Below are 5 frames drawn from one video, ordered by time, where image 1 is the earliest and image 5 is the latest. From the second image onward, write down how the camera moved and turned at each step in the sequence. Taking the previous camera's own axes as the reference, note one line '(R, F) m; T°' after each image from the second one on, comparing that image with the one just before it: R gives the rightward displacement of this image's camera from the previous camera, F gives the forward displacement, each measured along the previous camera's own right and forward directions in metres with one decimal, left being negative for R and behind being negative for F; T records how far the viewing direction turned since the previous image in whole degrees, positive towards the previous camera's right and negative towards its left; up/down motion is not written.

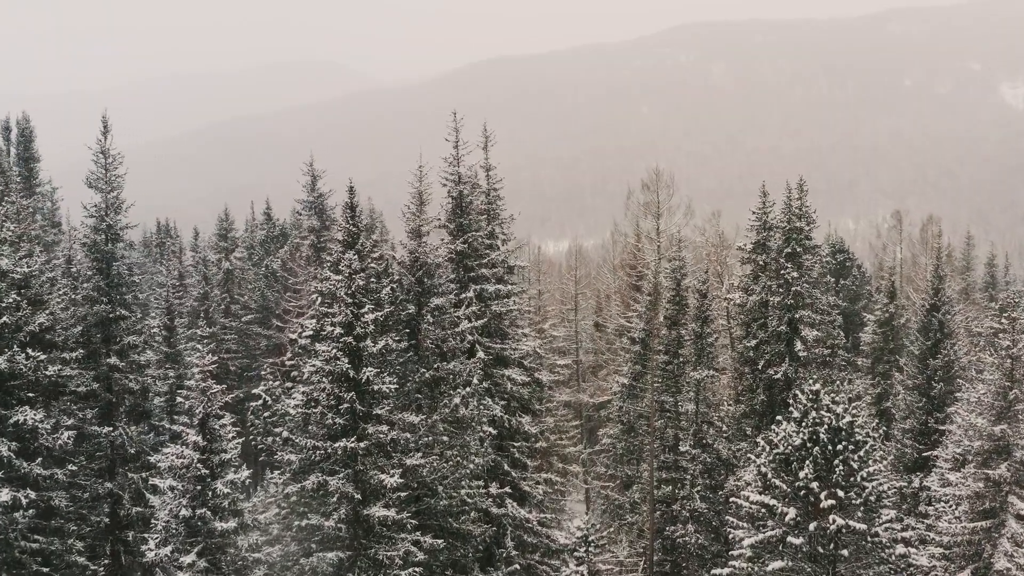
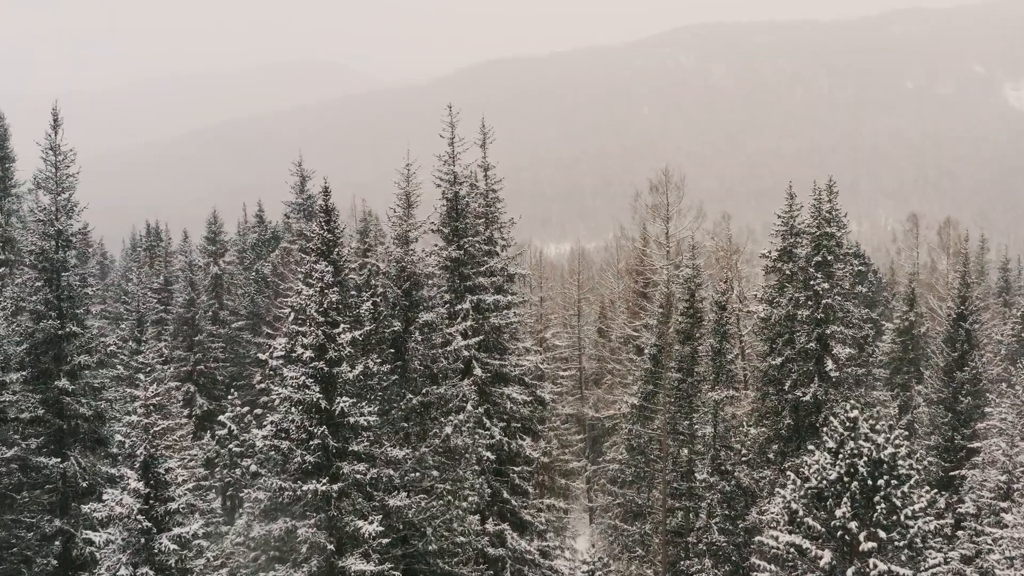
(+0.1, +1.9) m; 0°
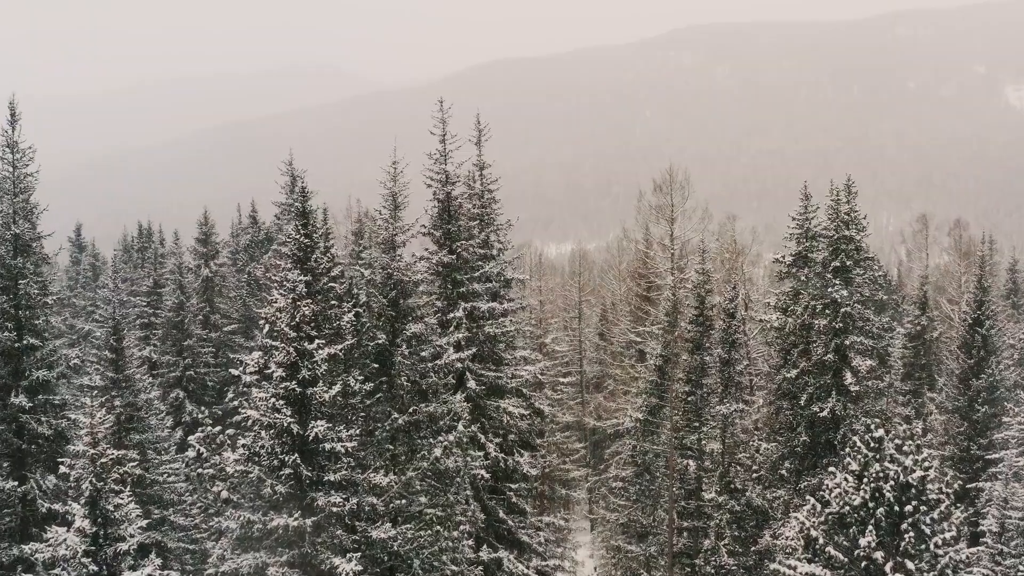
(+0.1, +1.2) m; 0°
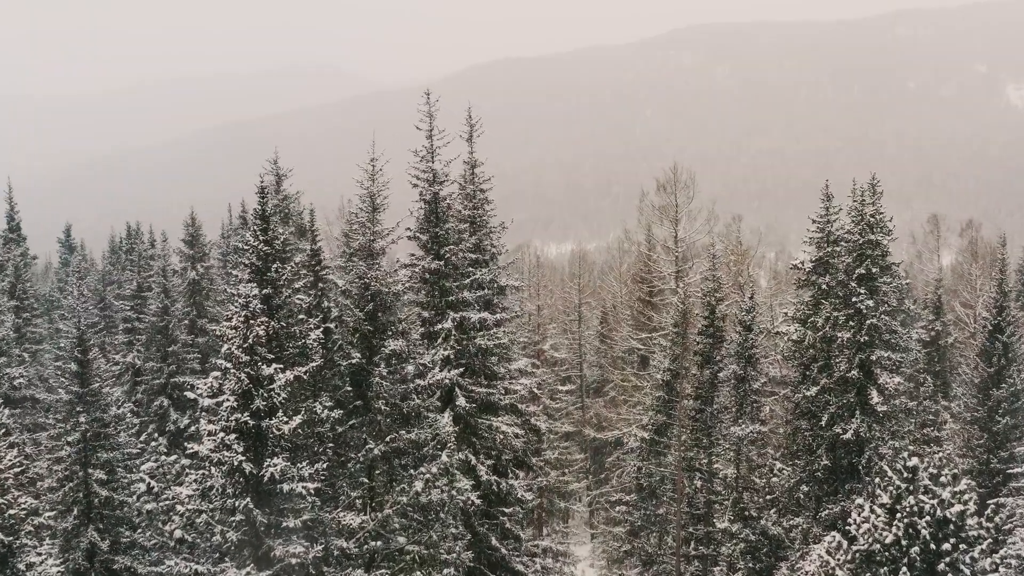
(+0.2, +1.5) m; 0°
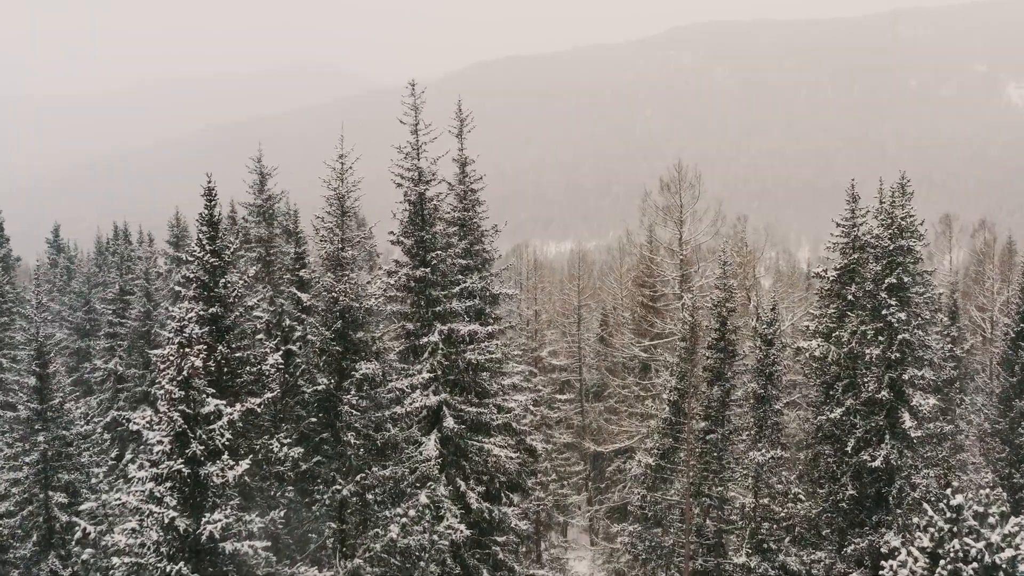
(+0.2, +1.5) m; 0°
